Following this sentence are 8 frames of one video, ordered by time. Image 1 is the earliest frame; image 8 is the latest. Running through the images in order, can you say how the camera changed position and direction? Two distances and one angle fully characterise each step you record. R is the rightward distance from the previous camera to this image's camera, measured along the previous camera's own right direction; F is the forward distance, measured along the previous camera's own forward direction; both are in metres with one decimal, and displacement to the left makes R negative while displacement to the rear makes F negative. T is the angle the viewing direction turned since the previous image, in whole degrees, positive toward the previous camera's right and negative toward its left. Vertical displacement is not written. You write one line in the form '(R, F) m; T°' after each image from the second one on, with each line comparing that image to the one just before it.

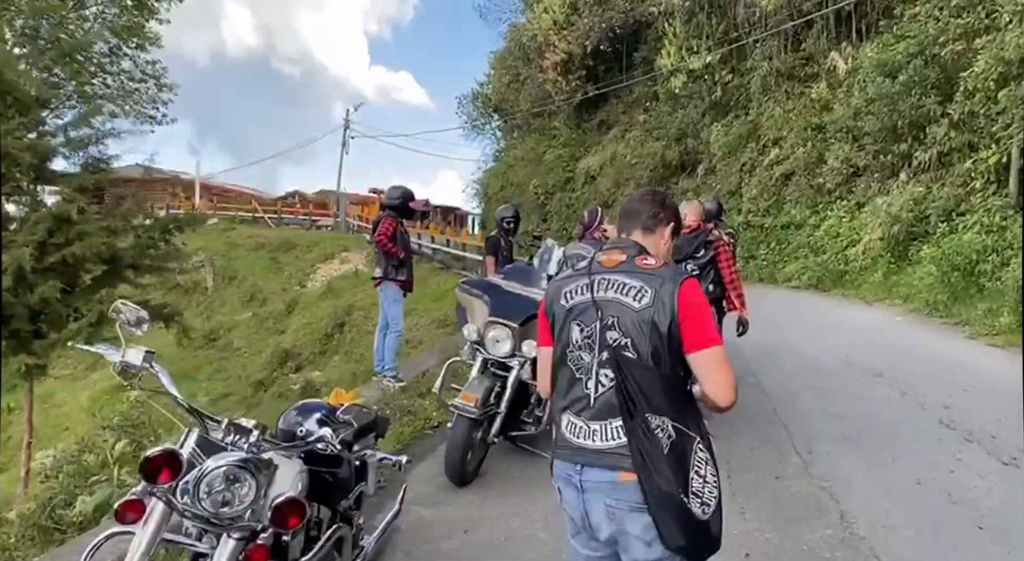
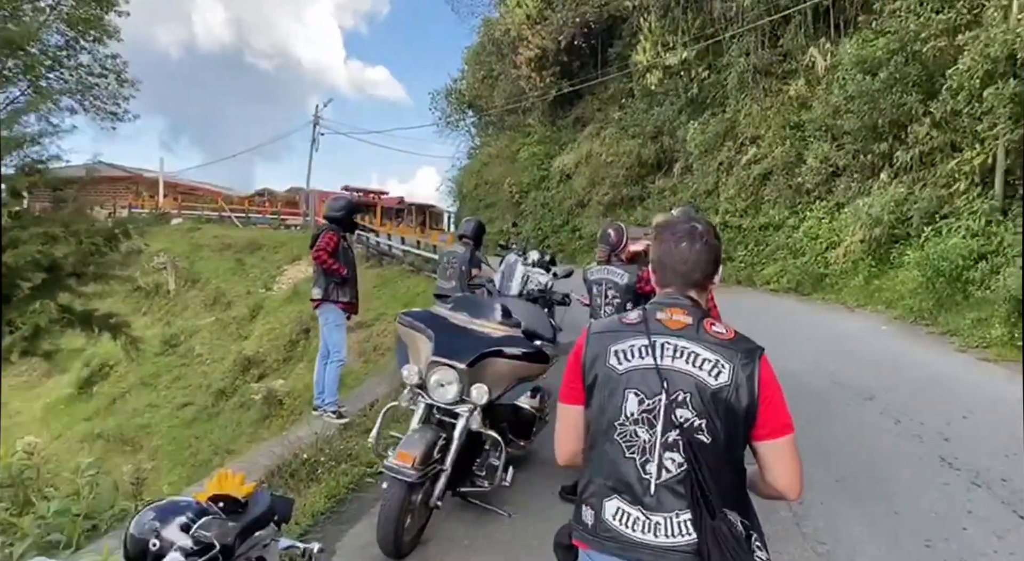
(+0.2, +0.6) m; +2°
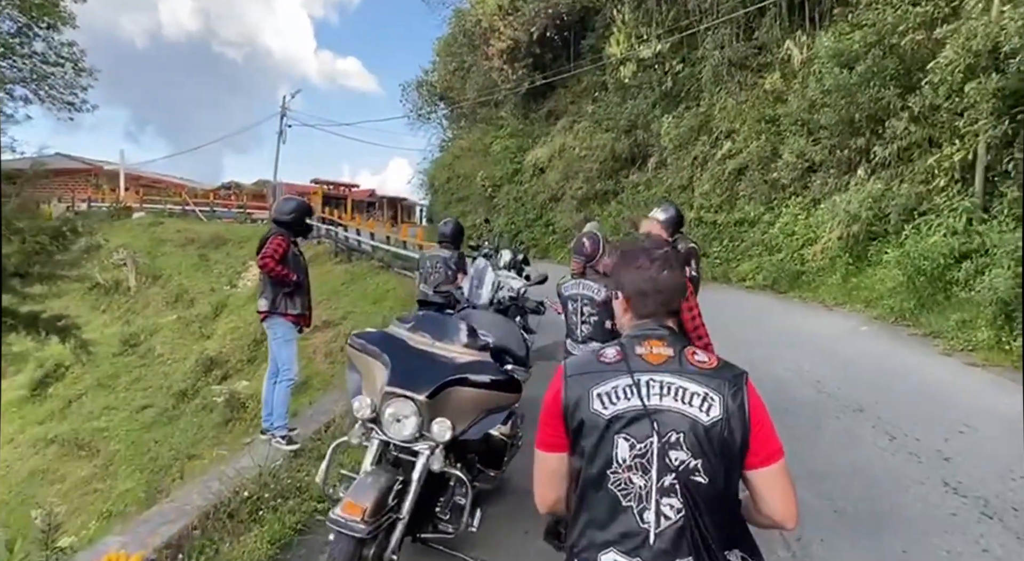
(0.0, +0.4) m; +3°
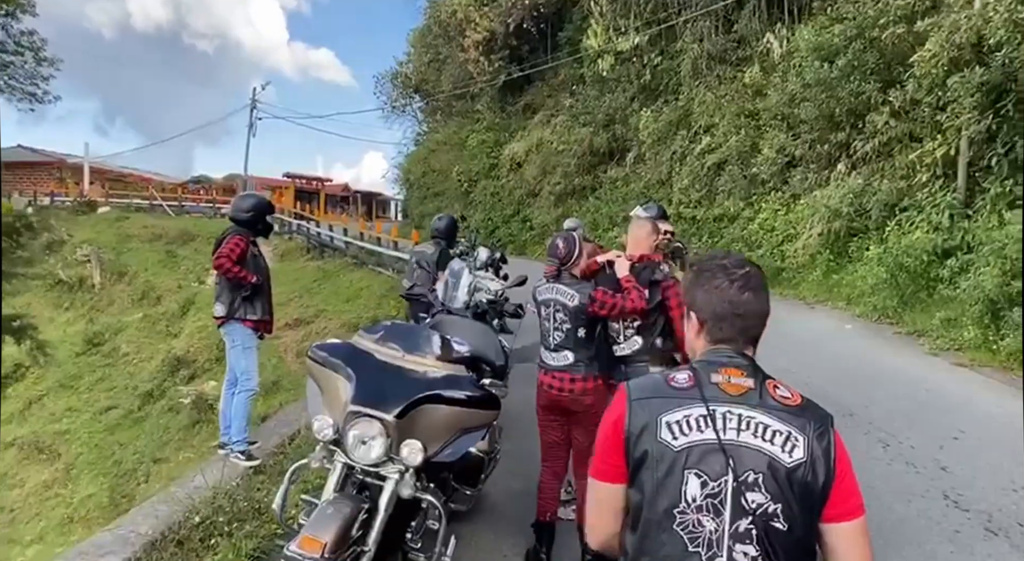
(0.0, +0.3) m; +2°
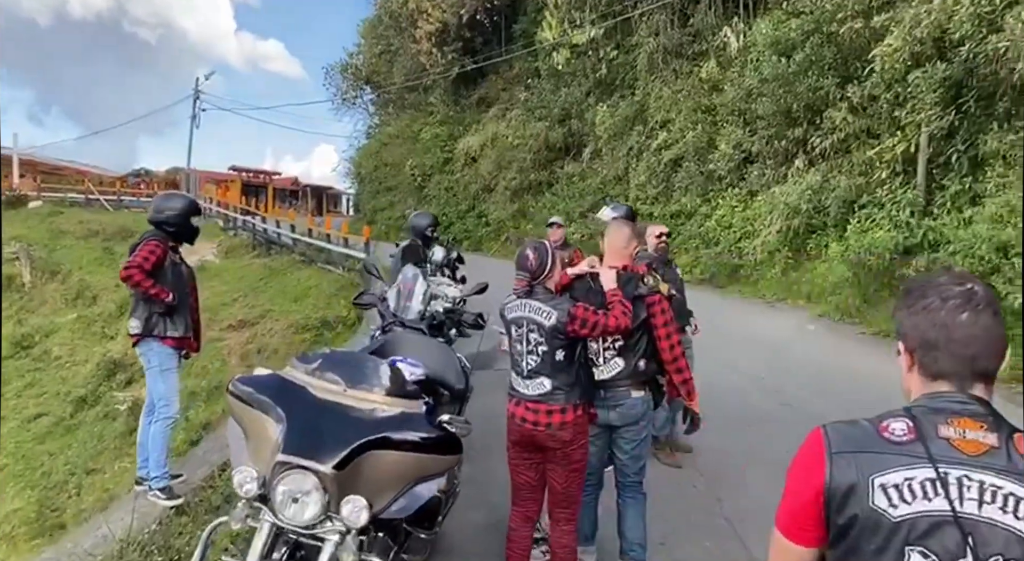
(0.0, +0.4) m; +4°
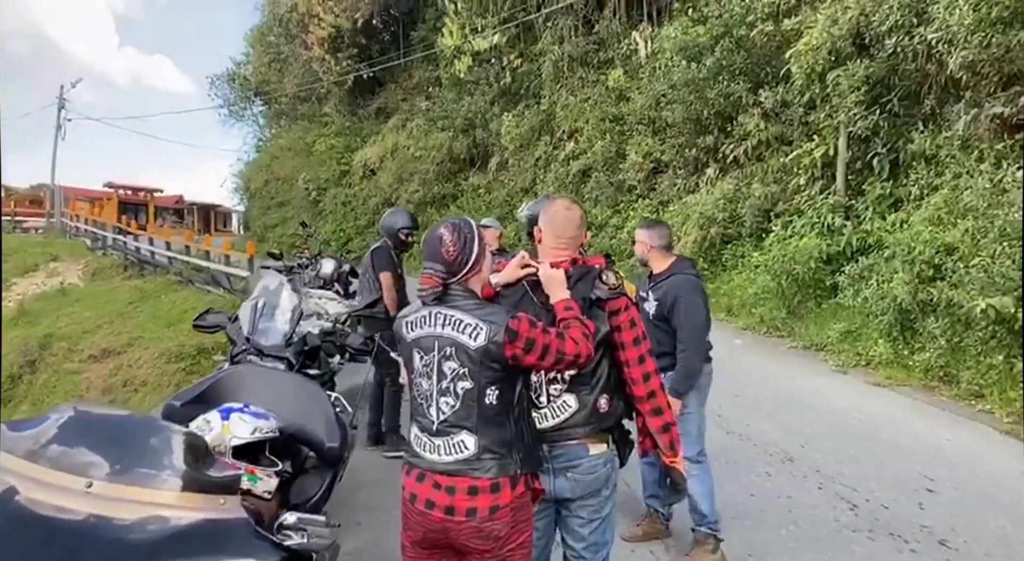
(0.0, +1.0) m; +9°
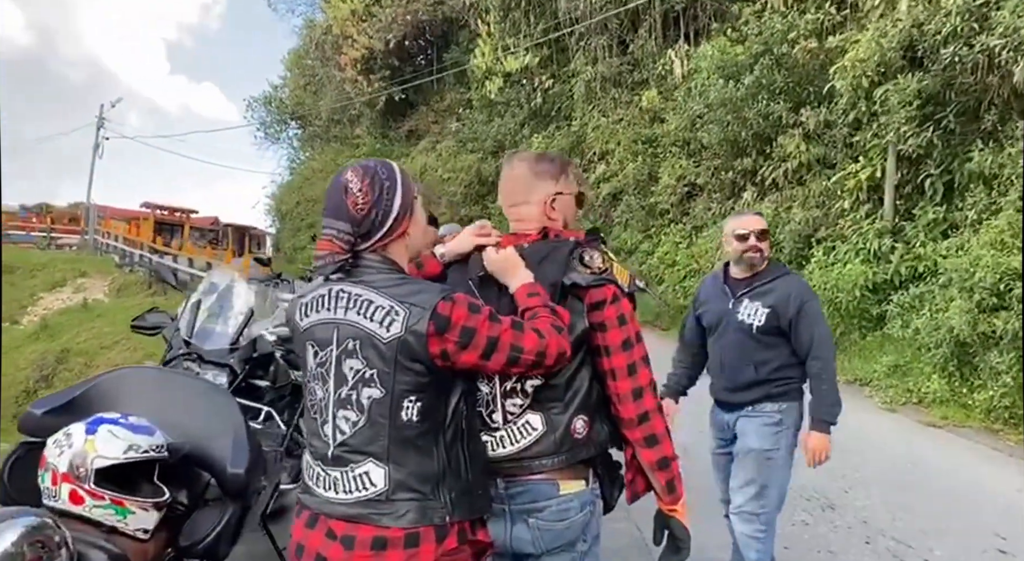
(+0.1, +0.3) m; -3°
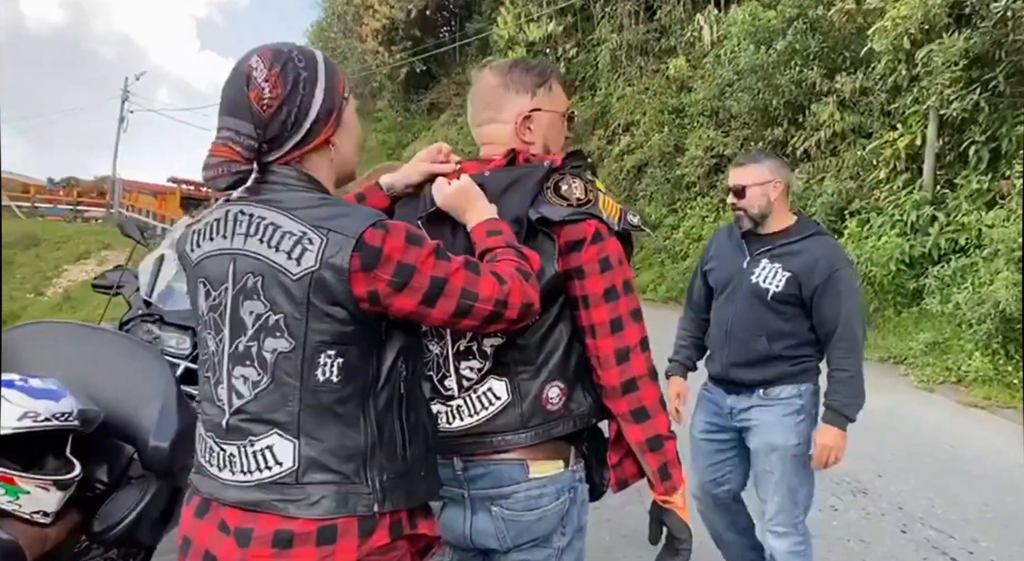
(+0.1, +0.2) m; -2°
